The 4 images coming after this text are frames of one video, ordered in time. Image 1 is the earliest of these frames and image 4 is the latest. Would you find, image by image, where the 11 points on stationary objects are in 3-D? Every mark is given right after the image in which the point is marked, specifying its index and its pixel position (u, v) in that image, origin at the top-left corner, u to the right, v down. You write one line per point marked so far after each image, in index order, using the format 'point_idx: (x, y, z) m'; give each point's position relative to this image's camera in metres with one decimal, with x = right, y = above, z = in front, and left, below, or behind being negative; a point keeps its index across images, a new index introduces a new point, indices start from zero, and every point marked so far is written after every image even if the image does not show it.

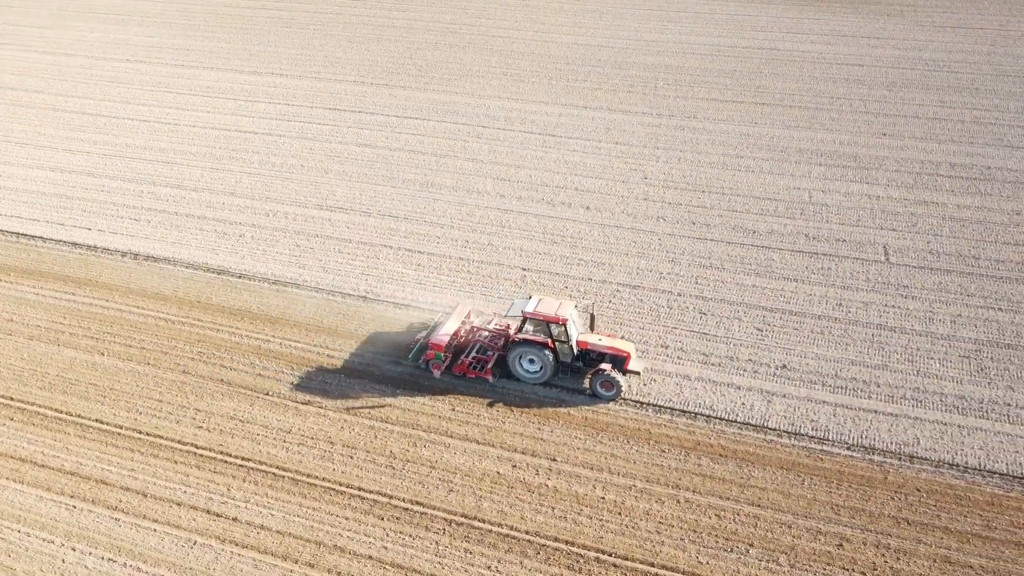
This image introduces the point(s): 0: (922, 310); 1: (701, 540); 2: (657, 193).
0: (+6.0, -0.3, +11.8) m
1: (+1.9, -2.6, +8.2) m
2: (+2.7, +1.8, +15.2) m
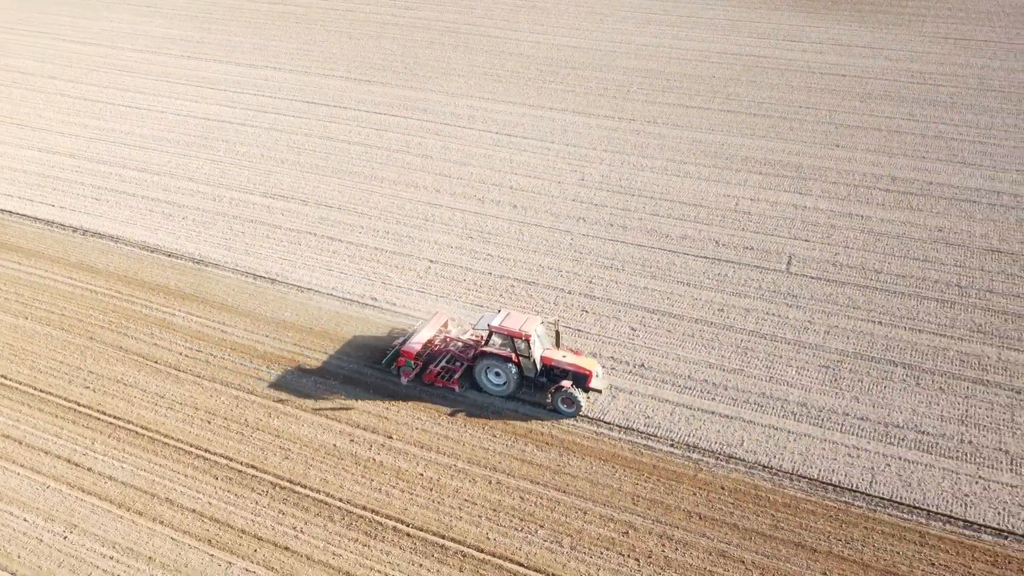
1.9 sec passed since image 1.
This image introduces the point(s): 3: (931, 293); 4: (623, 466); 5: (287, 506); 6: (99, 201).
0: (+4.3, -0.5, +12.0) m
1: (-0.2, -2.5, +8.7) m
2: (+1.5, +1.8, +15.7) m
3: (+6.5, -0.1, +12.5) m
4: (+1.3, -2.1, +9.4) m
5: (-2.5, -2.4, +8.9) m
6: (-7.9, +1.7, +15.4) m
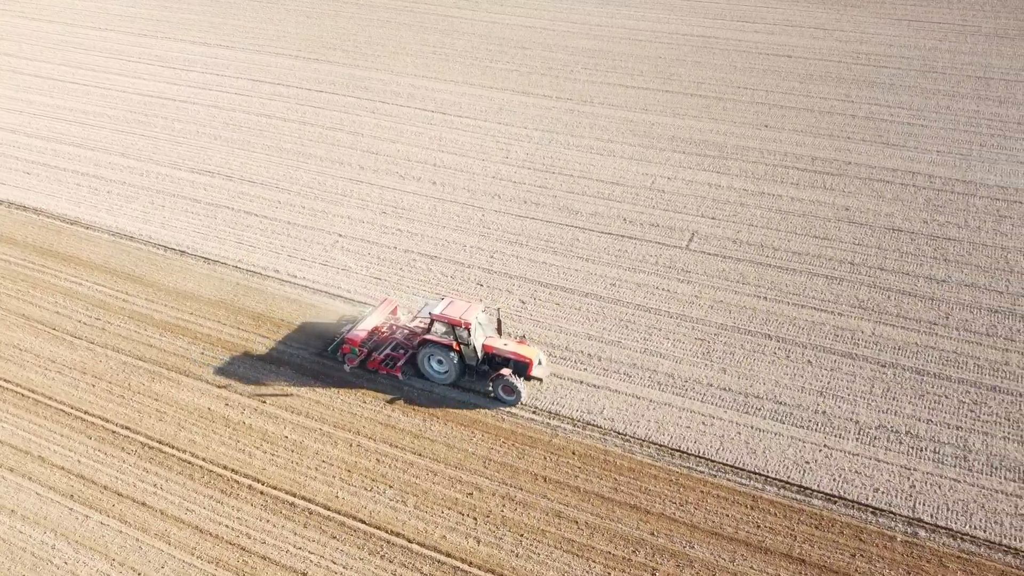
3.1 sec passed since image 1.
0: (+2.7, -0.1, +12.2) m
1: (-1.8, -2.2, +9.1) m
2: (-0.1, +2.3, +15.9) m
3: (+4.9, +0.3, +12.7) m
4: (-0.4, -1.7, +9.7) m
5: (-4.2, -2.0, +9.3) m
6: (-9.5, +2.2, +15.8) m
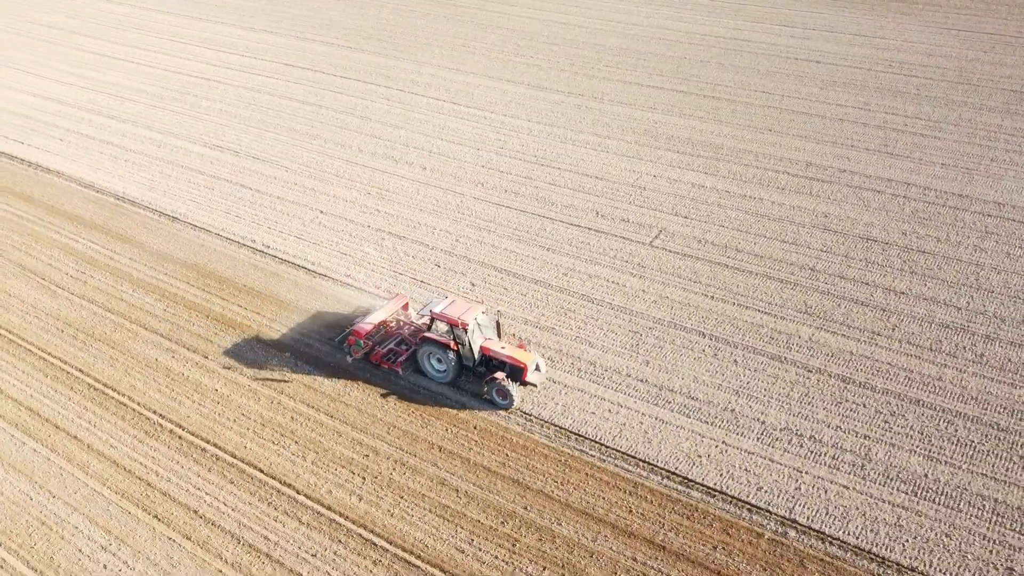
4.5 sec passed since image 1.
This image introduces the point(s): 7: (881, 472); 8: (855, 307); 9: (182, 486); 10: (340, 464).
0: (+1.9, 0.0, +12.4) m
1: (-3.0, -1.8, +9.7) m
2: (-0.3, +2.6, +16.3) m
3: (+4.2, +0.2, +12.6) m
4: (-1.5, -1.4, +10.2) m
5: (-5.3, -1.5, +10.1) m
6: (-9.6, +3.1, +17.2) m
7: (+4.2, -2.1, +9.0) m
8: (+5.1, -0.3, +11.8) m
9: (-3.7, -2.2, +9.0) m
10: (-2.0, -2.0, +9.3) m
